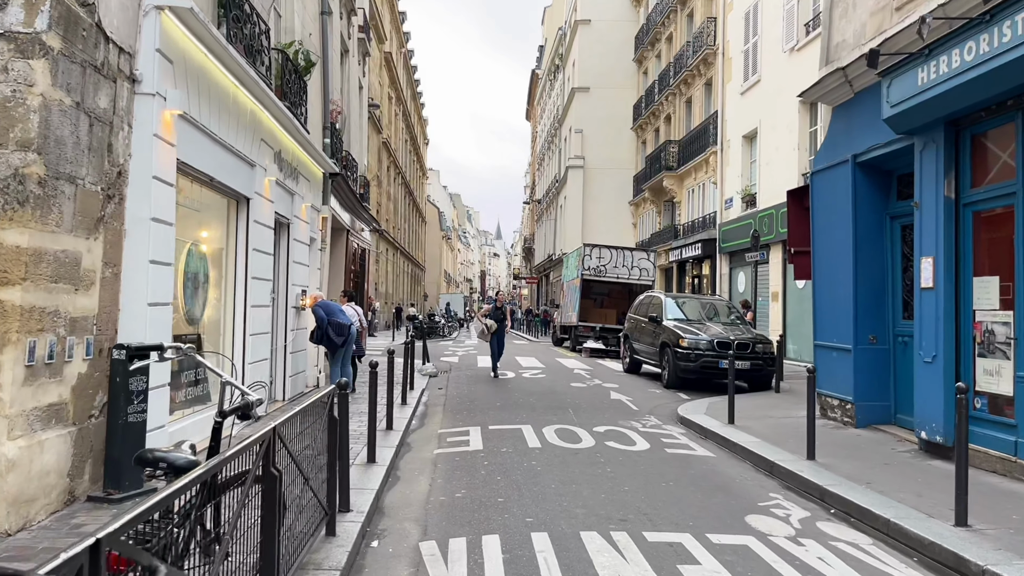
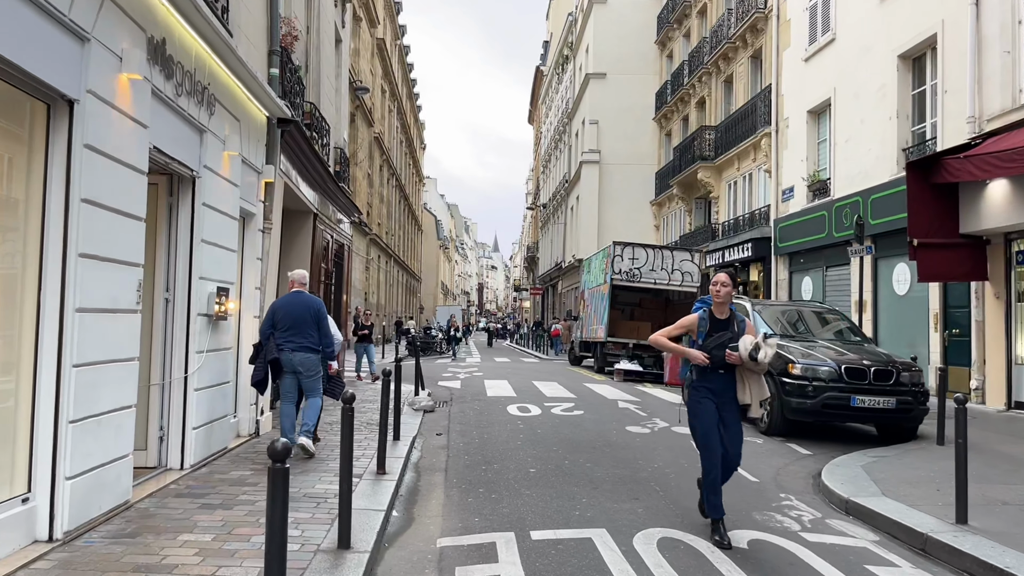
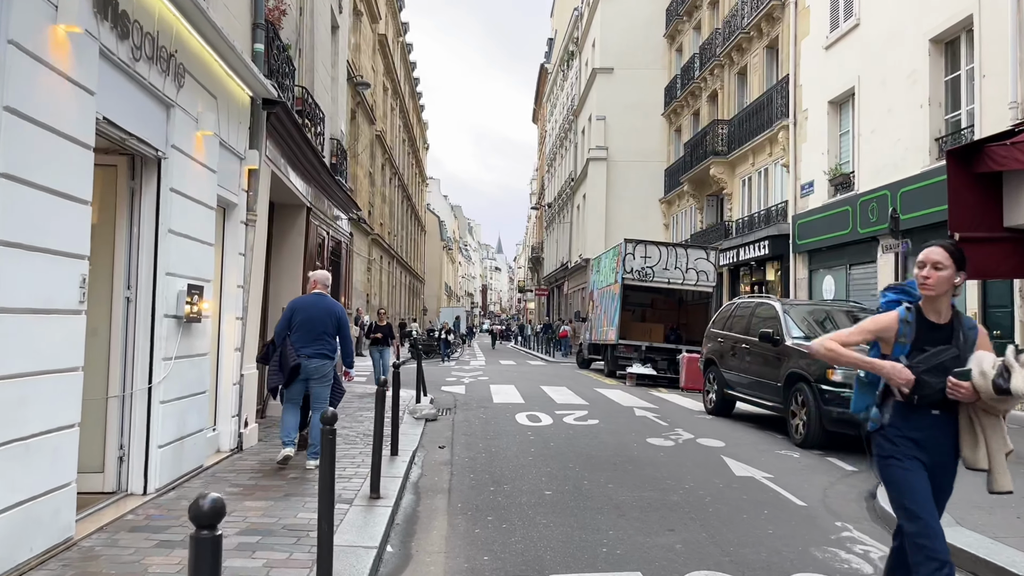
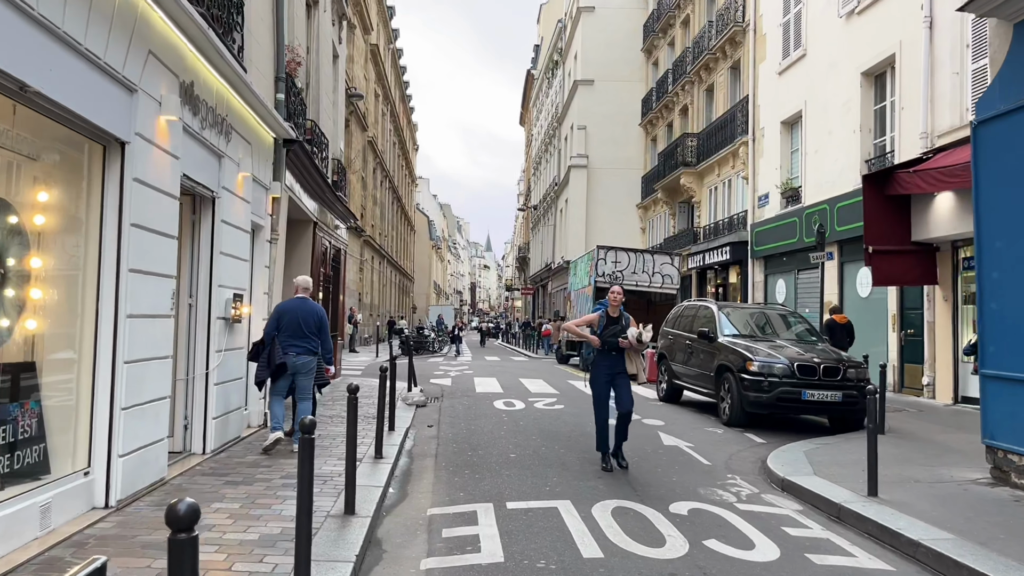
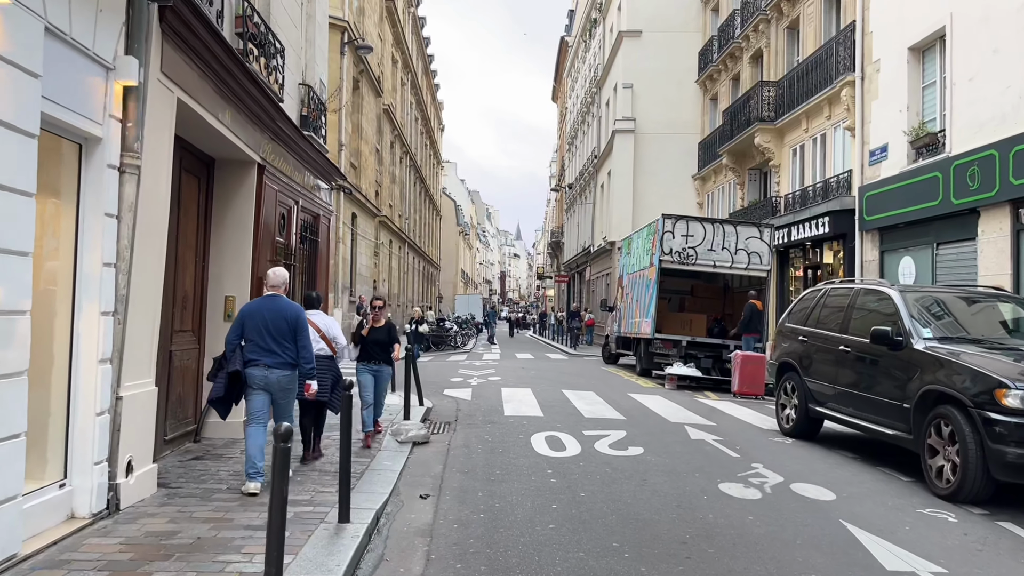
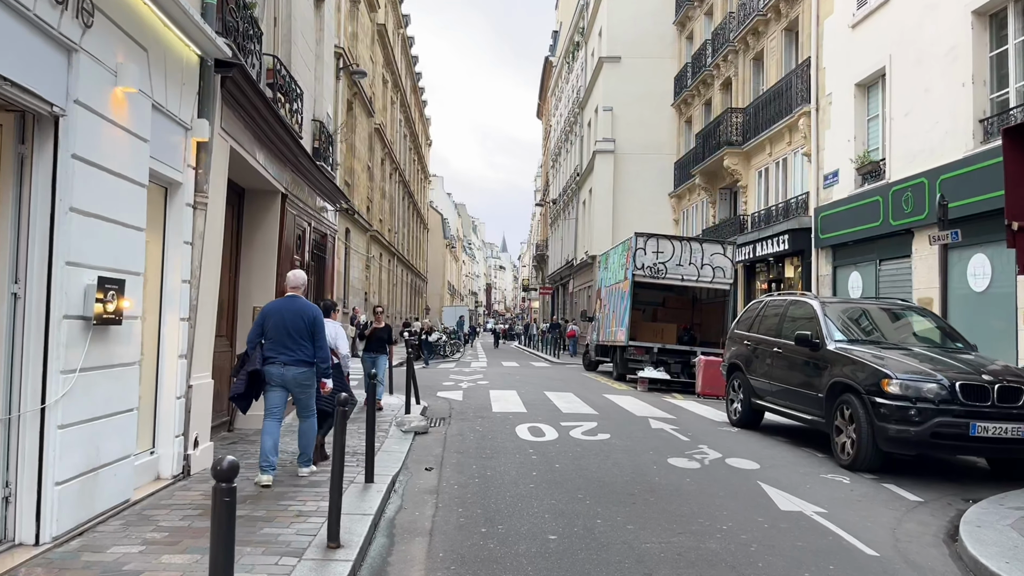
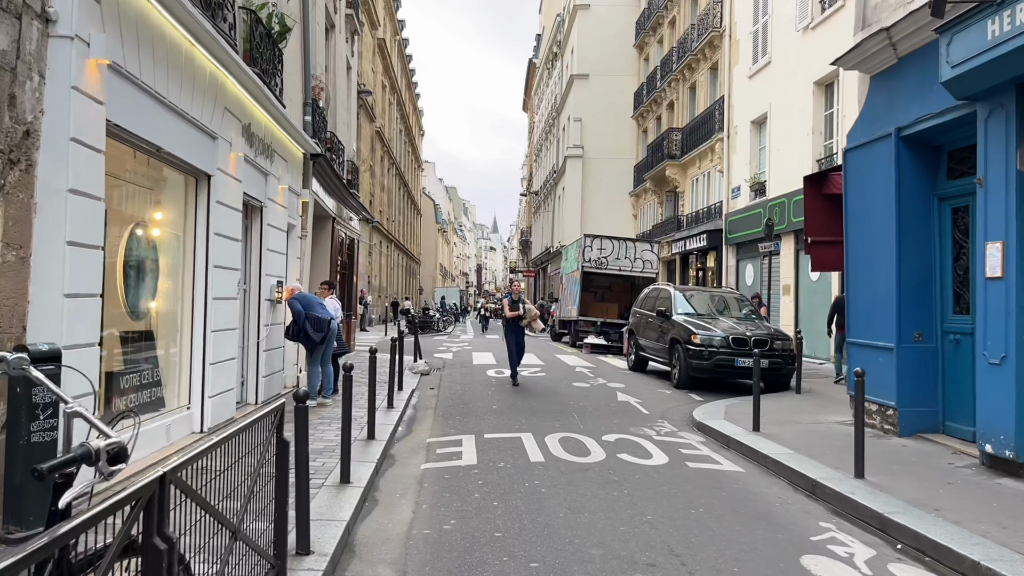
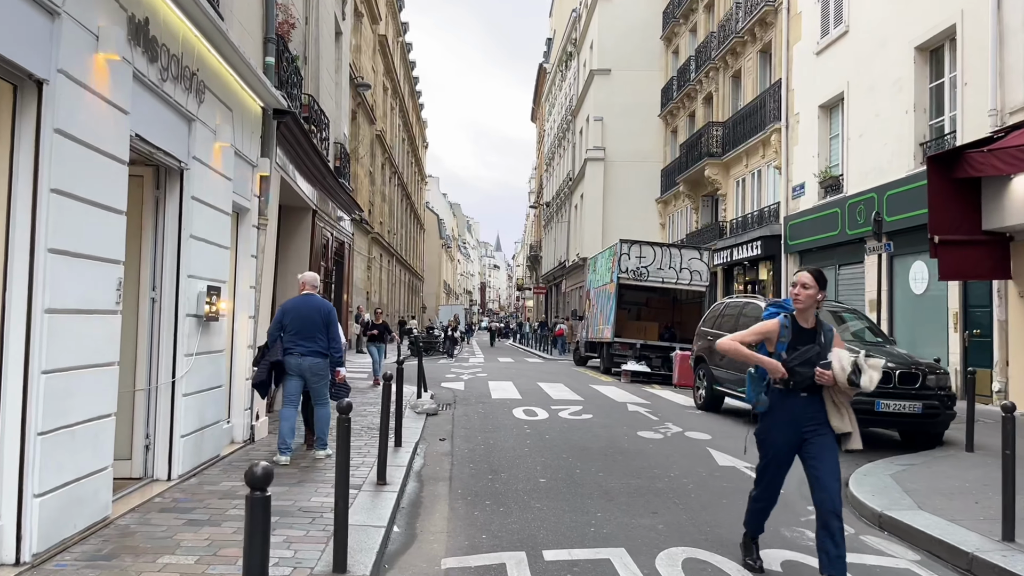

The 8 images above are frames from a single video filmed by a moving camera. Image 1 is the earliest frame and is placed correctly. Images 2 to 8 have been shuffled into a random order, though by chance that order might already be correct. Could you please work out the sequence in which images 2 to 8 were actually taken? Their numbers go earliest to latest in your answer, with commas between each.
7, 4, 2, 8, 3, 6, 5
